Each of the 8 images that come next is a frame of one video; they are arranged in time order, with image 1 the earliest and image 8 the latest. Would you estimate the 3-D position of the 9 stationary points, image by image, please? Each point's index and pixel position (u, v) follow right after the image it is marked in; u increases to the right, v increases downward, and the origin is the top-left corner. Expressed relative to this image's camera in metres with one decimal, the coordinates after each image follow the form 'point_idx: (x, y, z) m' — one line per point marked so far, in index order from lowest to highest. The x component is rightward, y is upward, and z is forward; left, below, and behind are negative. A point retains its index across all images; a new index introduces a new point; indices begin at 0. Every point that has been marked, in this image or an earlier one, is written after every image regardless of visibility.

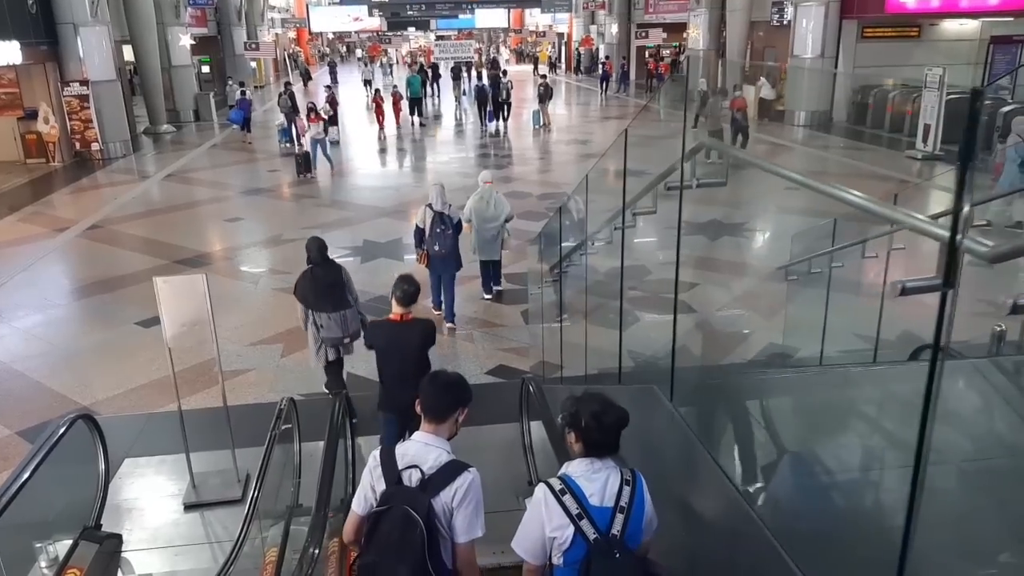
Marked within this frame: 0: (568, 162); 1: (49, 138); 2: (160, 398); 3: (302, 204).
0: (+1.2, +2.7, +16.6) m
1: (-9.9, +3.2, +16.6) m
2: (-2.7, -0.8, +6.0) m
3: (-3.4, +1.4, +12.6) m
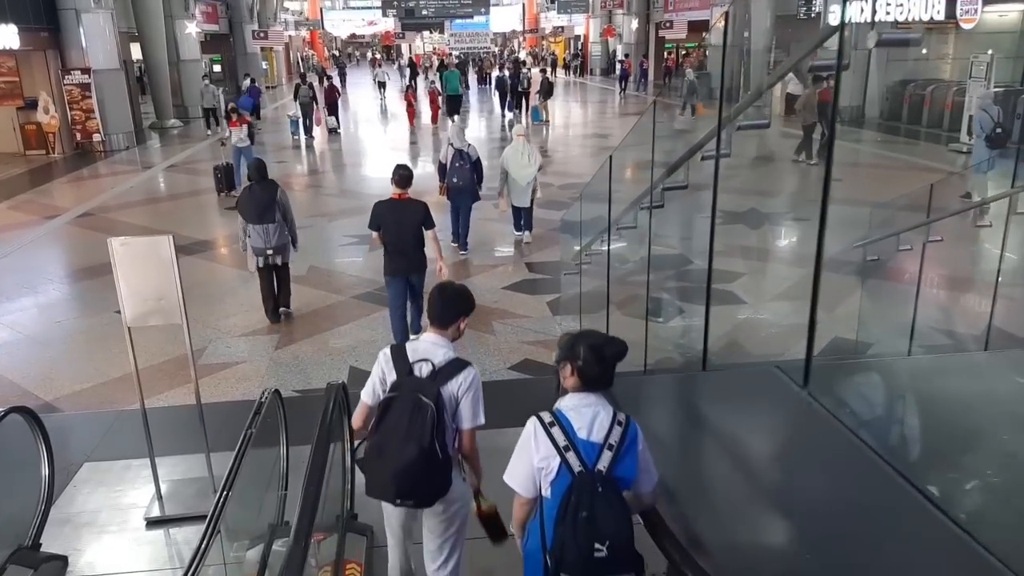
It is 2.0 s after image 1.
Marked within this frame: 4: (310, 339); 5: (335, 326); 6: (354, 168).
0: (+1.5, +2.7, +15.9) m
1: (-9.5, +3.3, +15.9) m
2: (-2.5, -0.7, +5.2) m
3: (-3.1, +1.5, +11.9) m
4: (-1.6, -0.4, +5.9) m
5: (-1.4, -0.3, +6.2) m
6: (-2.9, +2.2, +14.1) m
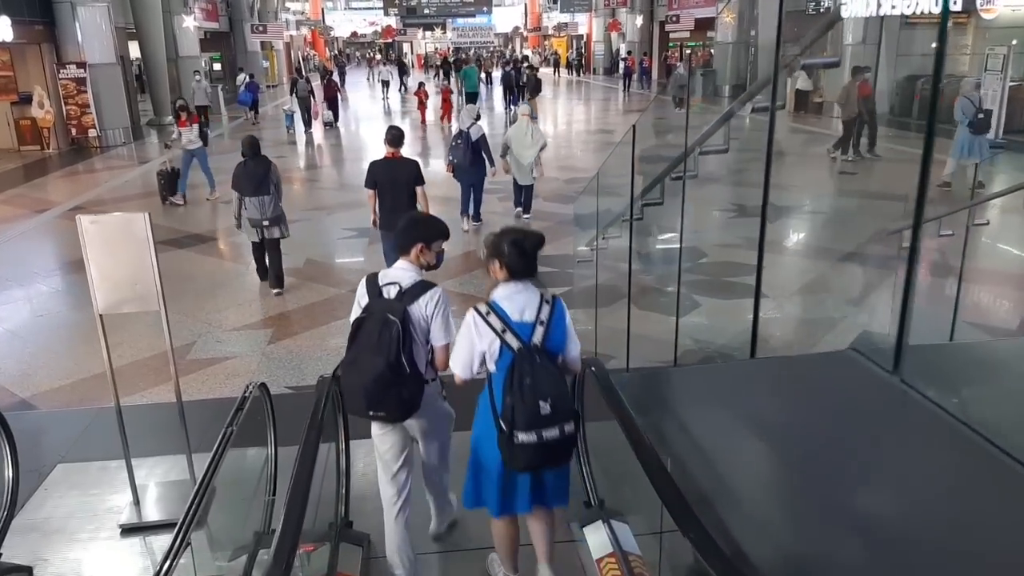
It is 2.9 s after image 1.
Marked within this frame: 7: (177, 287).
0: (+1.6, +2.7, +15.5) m
1: (-9.5, +3.3, +15.6) m
2: (-2.5, -0.6, +4.9) m
3: (-3.0, +1.5, +11.5) m
4: (-1.5, -0.3, +5.6) m
5: (-1.4, -0.2, +5.8) m
6: (-2.8, +2.2, +13.8) m
7: (-3.0, 0.0, +6.9) m
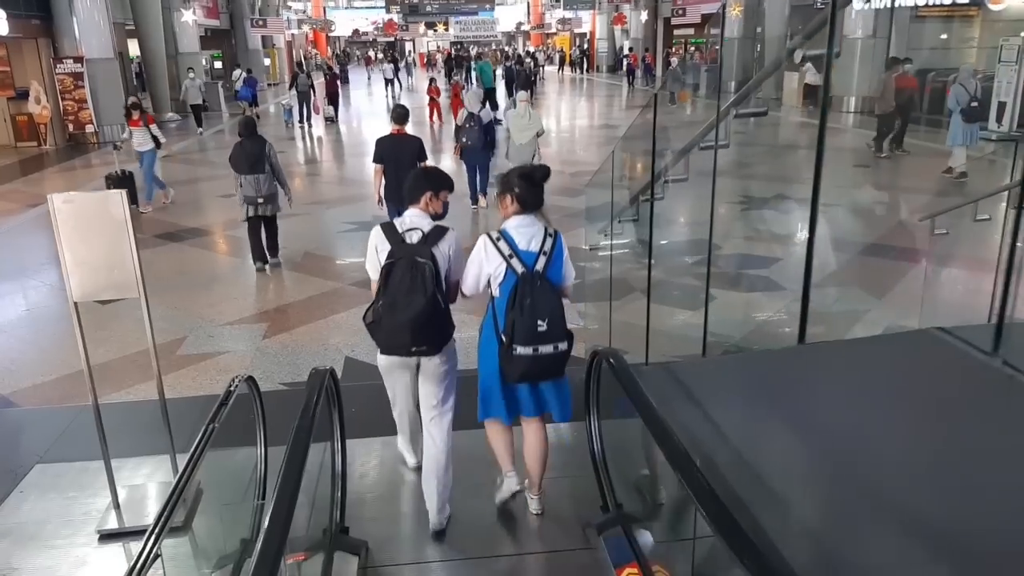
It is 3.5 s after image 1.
0: (+1.7, +2.8, +15.3) m
1: (-9.4, +3.4, +15.4) m
2: (-2.4, -0.6, +4.7) m
3: (-3.0, +1.6, +11.3) m
4: (-1.5, -0.3, +5.3) m
5: (-1.3, -0.2, +5.6) m
6: (-2.8, +2.3, +13.6) m
7: (-2.9, +0.1, +6.6) m
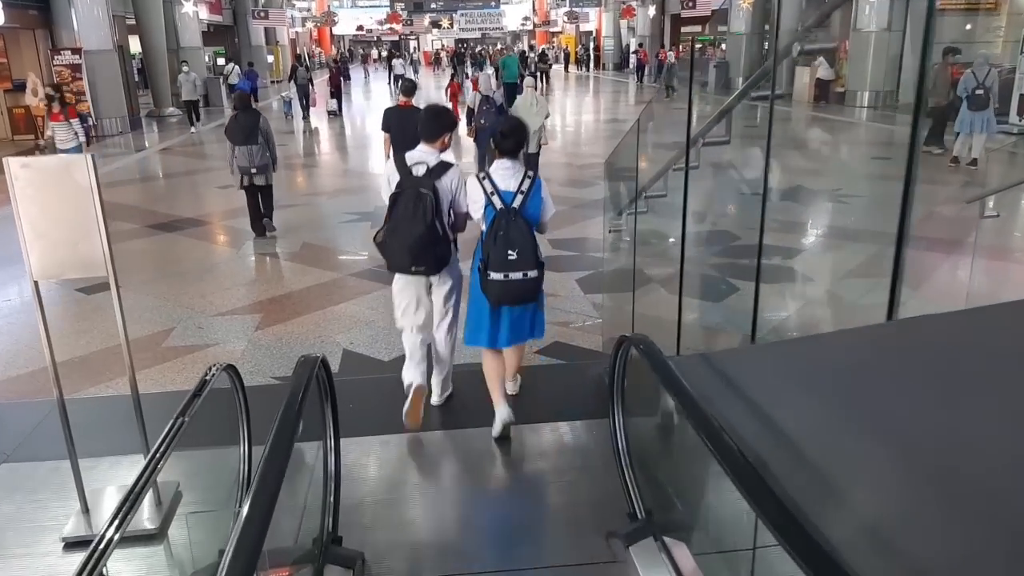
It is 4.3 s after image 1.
0: (+1.8, +2.8, +14.9) m
1: (-9.3, +3.5, +15.1) m
2: (-2.4, -0.5, +4.3) m
3: (-2.9, +1.6, +11.0) m
4: (-1.4, -0.2, +5.0) m
5: (-1.3, -0.1, +5.3) m
6: (-2.7, +2.4, +13.3) m
7: (-2.9, +0.1, +6.3) m
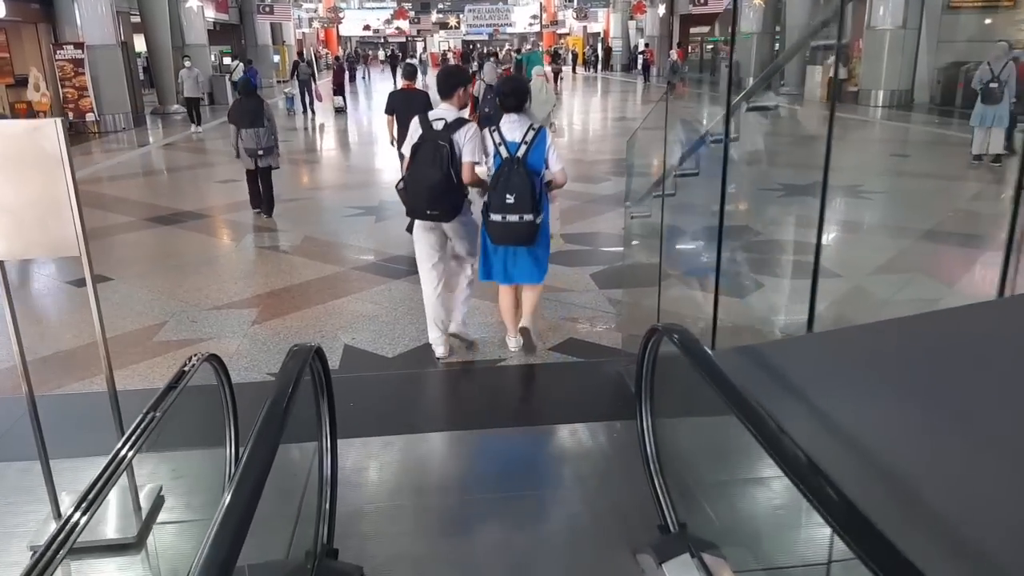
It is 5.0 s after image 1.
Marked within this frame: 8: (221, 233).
0: (+1.9, +2.8, +14.7) m
1: (-9.1, +3.5, +14.9) m
2: (-2.3, -0.5, +4.1) m
3: (-2.7, +1.7, +10.7) m
4: (-1.3, -0.2, +4.7) m
5: (-1.2, -0.1, +5.0) m
6: (-2.5, +2.4, +13.0) m
7: (-2.8, +0.2, +6.1) m
8: (-2.7, +0.5, +7.2) m
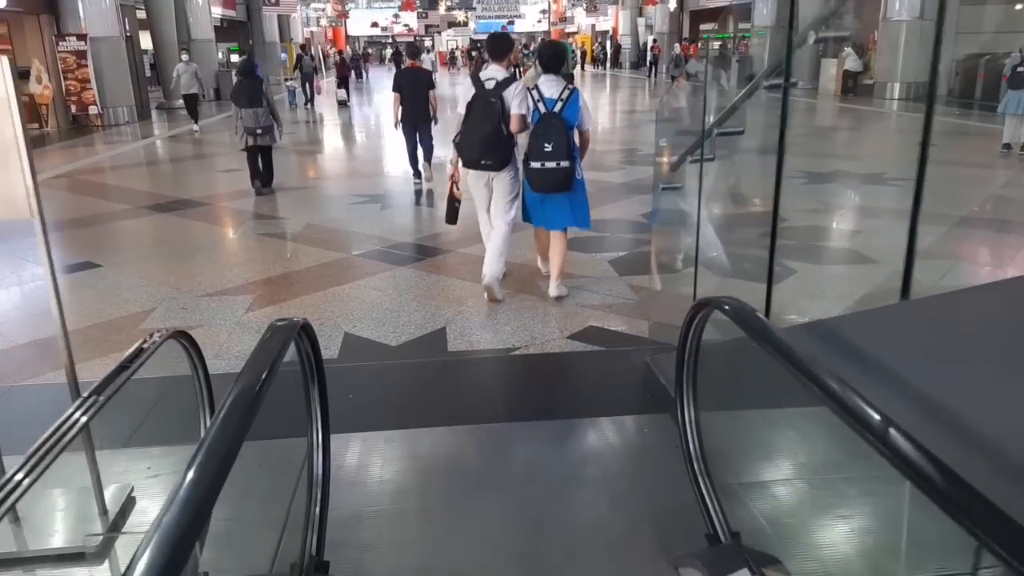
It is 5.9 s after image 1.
0: (+2.1, +2.9, +14.3) m
1: (-8.9, +3.6, +14.7) m
2: (-2.2, -0.4, +3.8) m
3: (-2.6, +1.7, +10.4) m
4: (-1.2, -0.1, +4.4) m
5: (-1.1, 0.0, +4.7) m
6: (-2.4, +2.4, +12.7) m
7: (-2.7, +0.3, +5.8) m
8: (-2.6, +0.6, +6.9) m
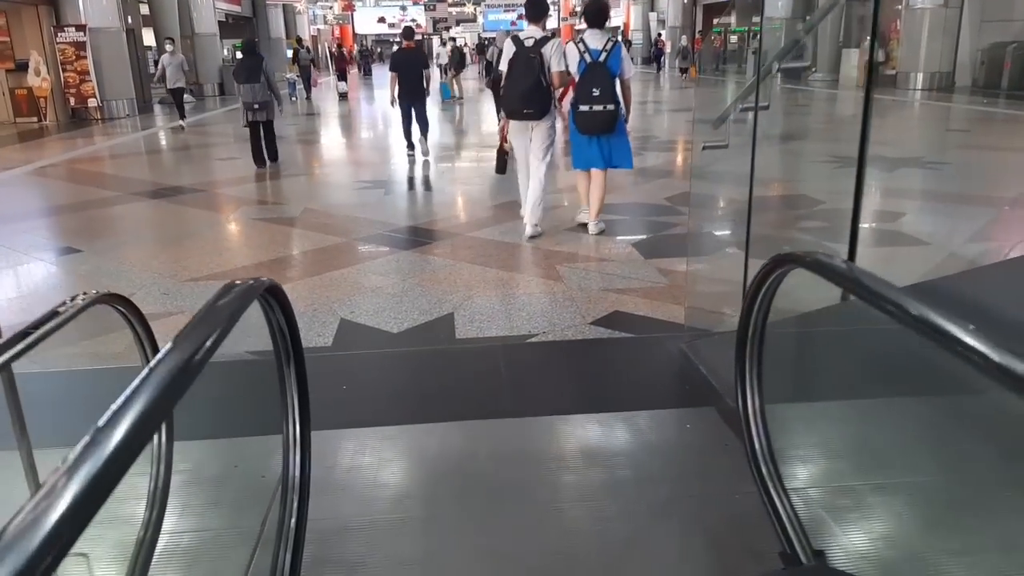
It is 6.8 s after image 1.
0: (+2.3, +3.0, +13.9) m
1: (-8.8, +3.7, +14.4) m
2: (-2.2, -0.3, +3.4) m
3: (-2.5, +1.8, +10.1) m
4: (-1.2, 0.0, +4.0) m
5: (-1.0, +0.1, +4.3) m
6: (-2.2, +2.5, +12.3) m
7: (-2.6, +0.4, +5.4) m
8: (-2.5, +0.7, +6.5) m
